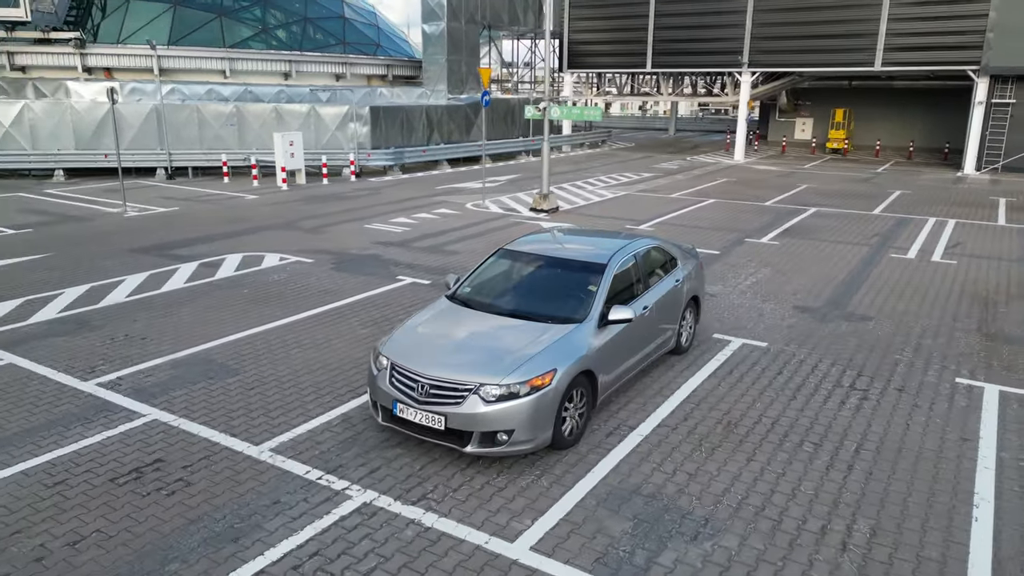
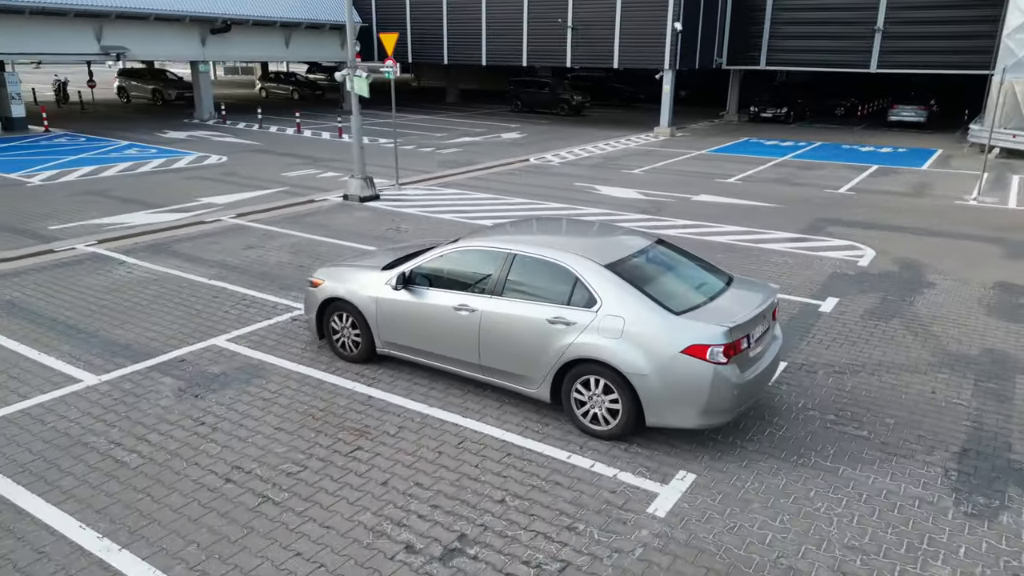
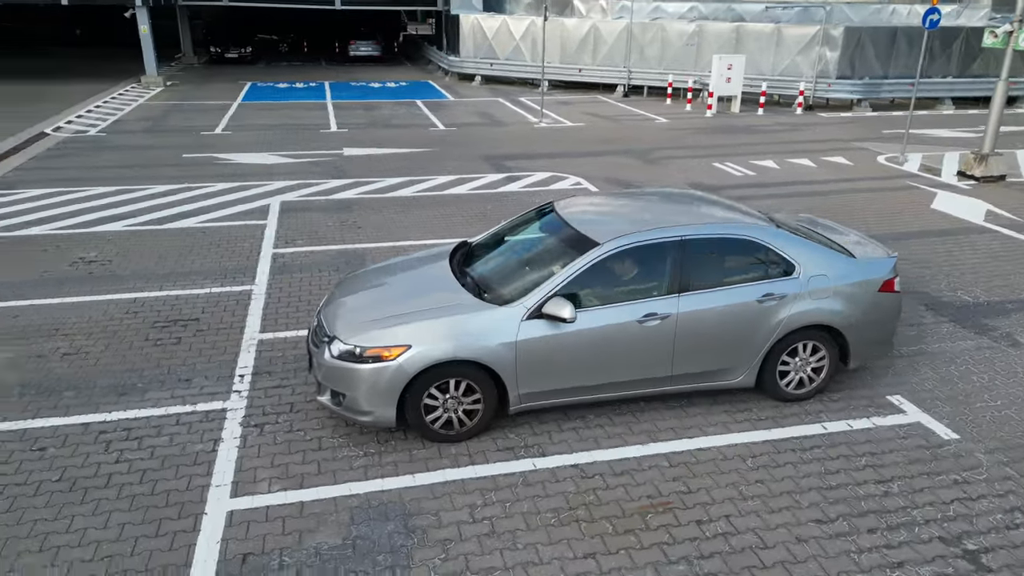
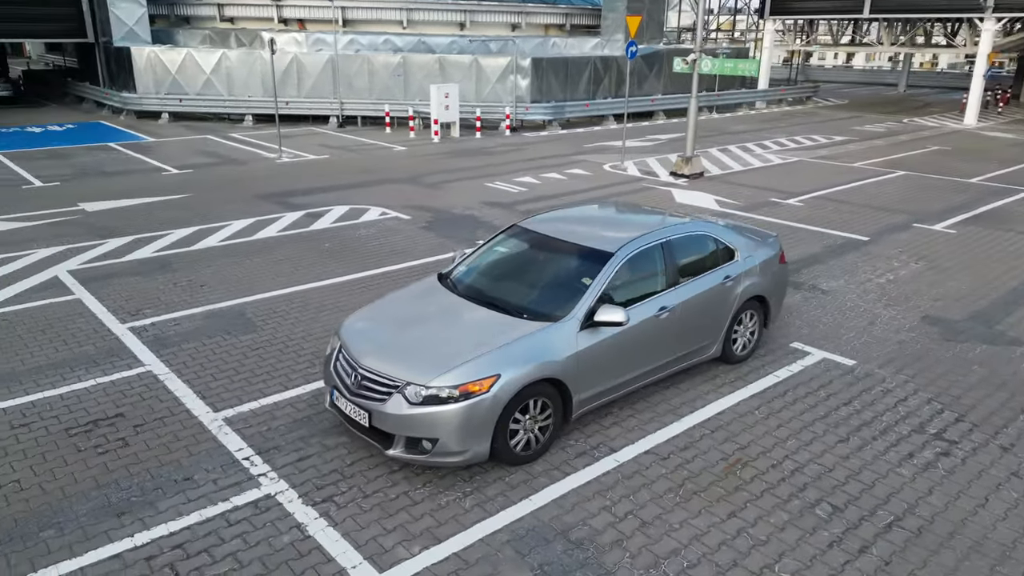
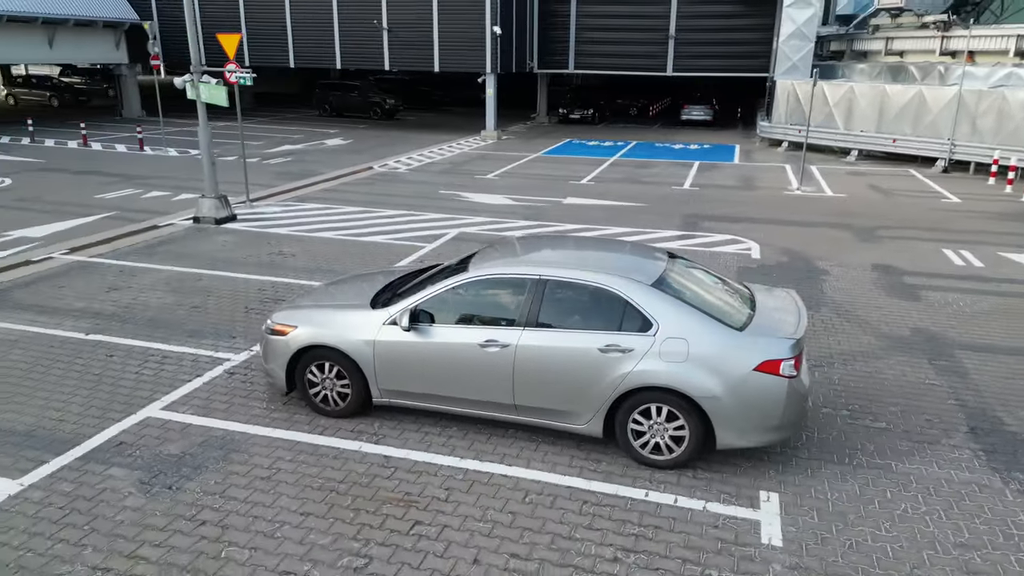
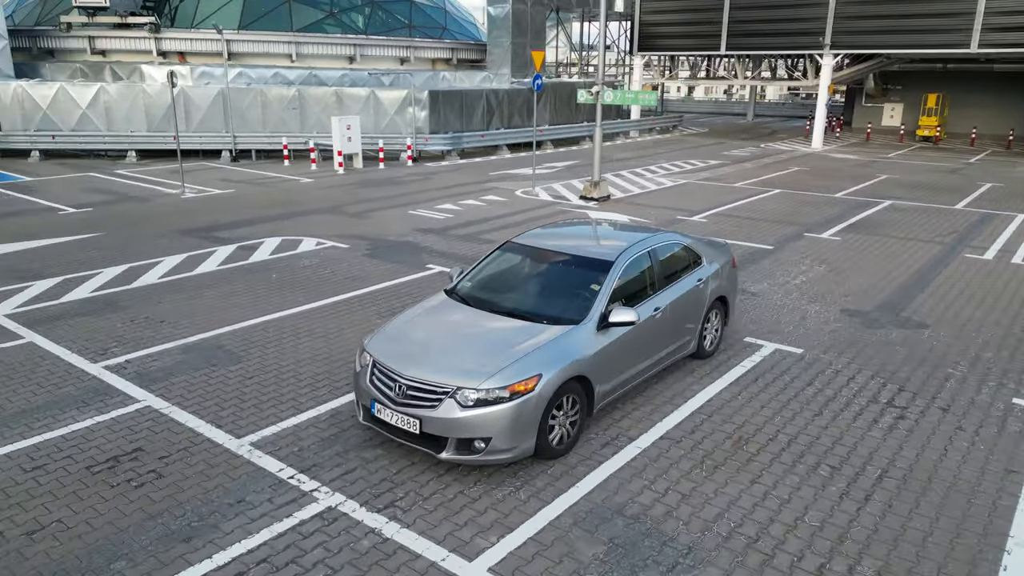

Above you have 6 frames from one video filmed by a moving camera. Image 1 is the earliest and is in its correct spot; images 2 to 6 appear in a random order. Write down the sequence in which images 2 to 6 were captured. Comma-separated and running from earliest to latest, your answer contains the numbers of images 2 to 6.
6, 4, 3, 5, 2
